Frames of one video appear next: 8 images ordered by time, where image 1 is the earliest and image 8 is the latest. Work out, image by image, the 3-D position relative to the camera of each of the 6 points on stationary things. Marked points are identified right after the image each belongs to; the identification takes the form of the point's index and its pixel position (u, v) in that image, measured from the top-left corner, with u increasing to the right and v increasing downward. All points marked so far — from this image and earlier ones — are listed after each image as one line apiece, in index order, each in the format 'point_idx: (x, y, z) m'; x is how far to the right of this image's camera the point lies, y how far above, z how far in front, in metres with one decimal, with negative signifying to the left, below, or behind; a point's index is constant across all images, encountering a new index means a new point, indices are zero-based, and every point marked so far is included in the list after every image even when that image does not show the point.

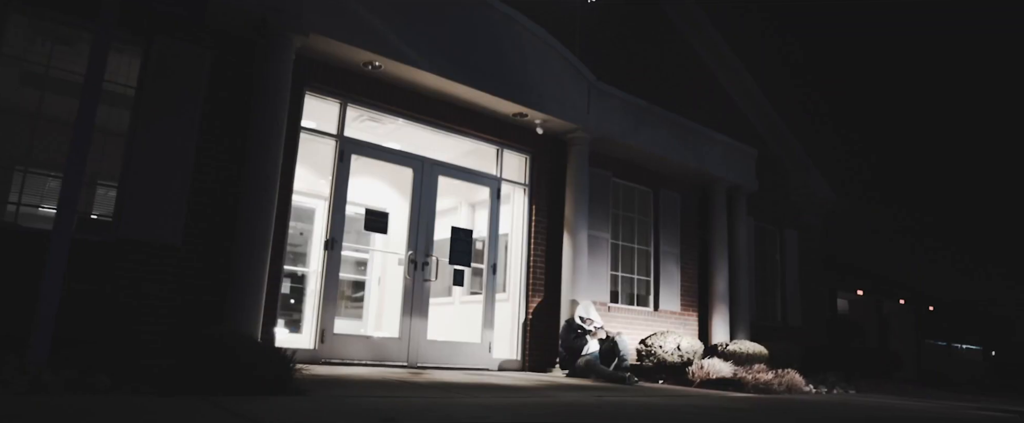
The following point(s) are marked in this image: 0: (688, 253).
0: (+2.6, -0.6, +11.1) m
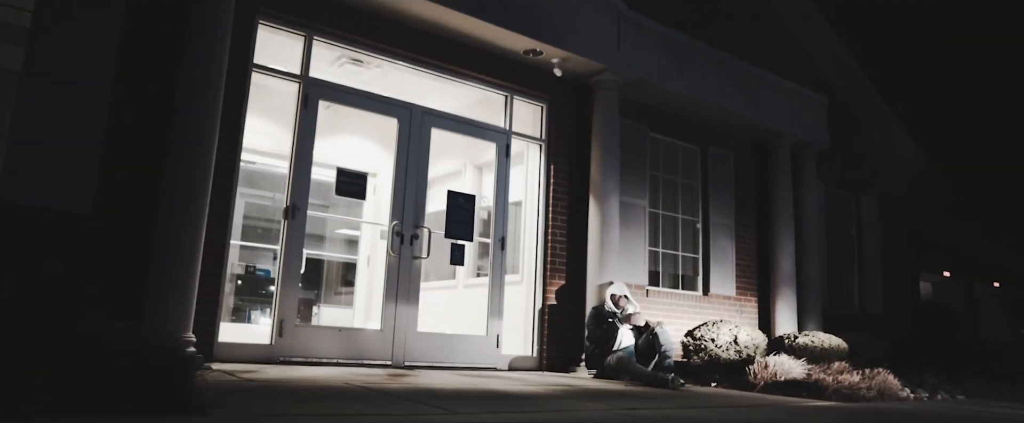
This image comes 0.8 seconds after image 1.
0: (+2.8, -0.1, +9.2) m
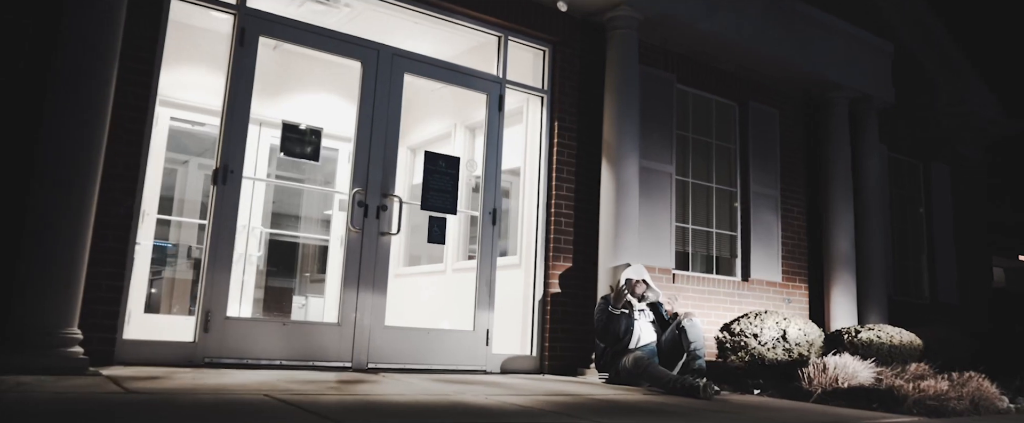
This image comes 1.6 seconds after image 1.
0: (+2.8, +0.1, +7.7) m
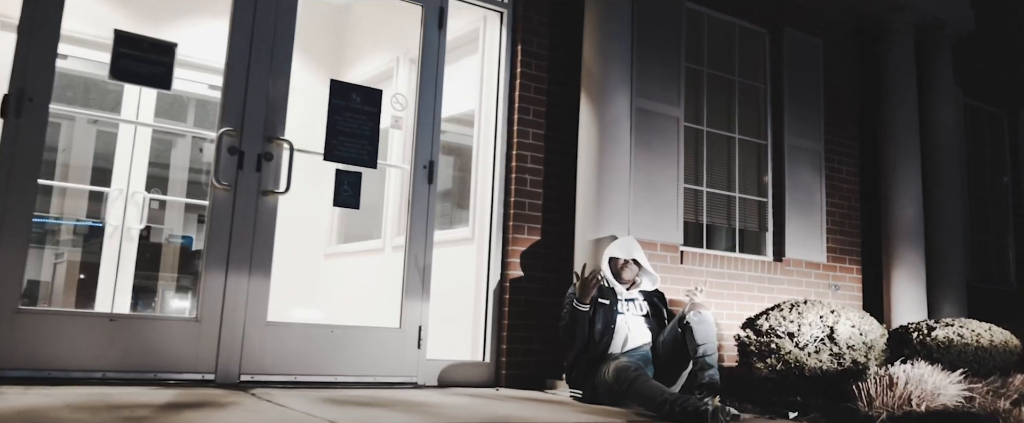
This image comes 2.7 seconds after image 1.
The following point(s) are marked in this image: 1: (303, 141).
0: (+2.5, +0.4, +5.9) m
1: (-1.1, +0.4, +4.2) m
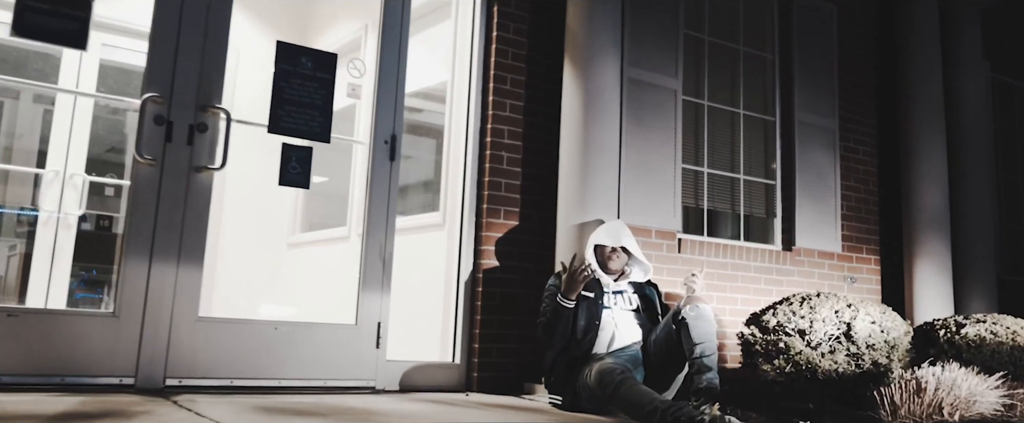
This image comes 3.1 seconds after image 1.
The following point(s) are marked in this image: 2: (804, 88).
0: (+2.4, +0.6, +5.4) m
1: (-1.3, +0.5, +3.7) m
2: (+1.9, +0.8, +5.1) m
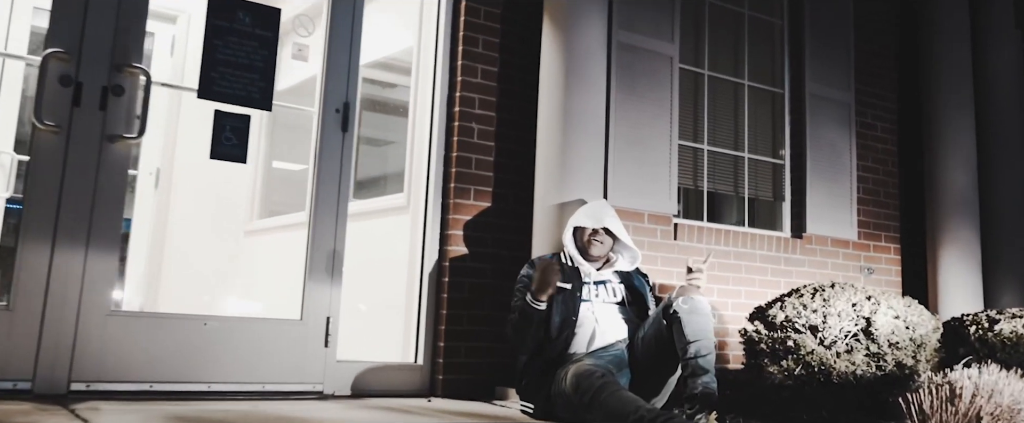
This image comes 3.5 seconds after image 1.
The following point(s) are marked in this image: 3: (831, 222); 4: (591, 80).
0: (+2.3, +0.7, +4.8) m
1: (-1.4, +0.6, +3.2) m
2: (+1.8, +0.9, +4.6) m
3: (+1.9, -0.1, +4.5) m
4: (+0.4, +0.6, +3.6) m
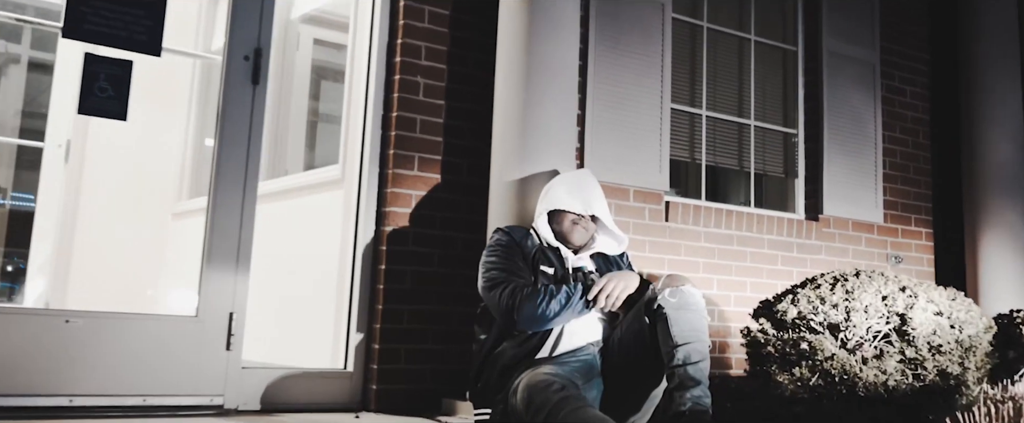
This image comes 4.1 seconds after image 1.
0: (+2.1, +0.8, +4.2) m
1: (-1.6, +0.7, +2.6) m
2: (+1.6, +1.0, +3.9) m
3: (+1.7, 0.0, +3.9) m
4: (+0.2, +0.7, +3.0) m
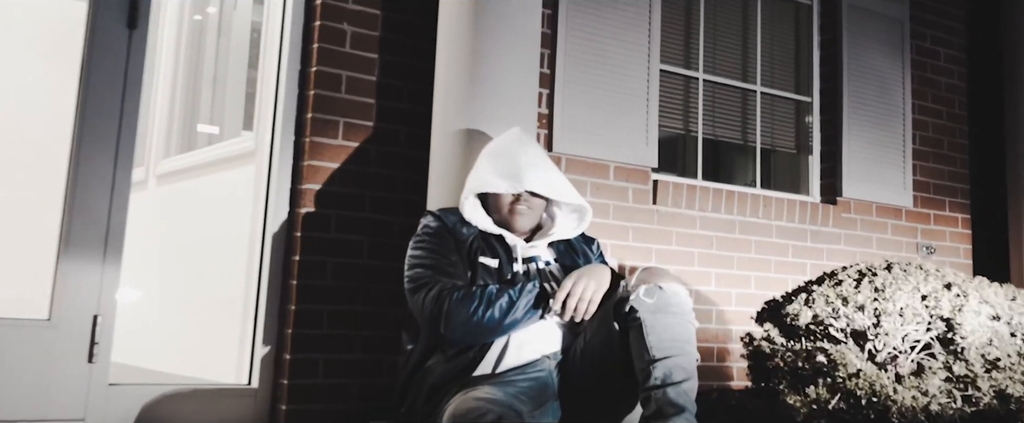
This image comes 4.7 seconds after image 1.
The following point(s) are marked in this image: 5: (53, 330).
0: (+2.0, +0.8, +3.6) m
1: (-1.8, +0.7, +2.0) m
2: (+1.5, +1.1, +3.3) m
3: (+1.5, +0.1, +3.3) m
4: (0.0, +0.8, +2.4) m
5: (-1.2, -0.3, +2.1) m
